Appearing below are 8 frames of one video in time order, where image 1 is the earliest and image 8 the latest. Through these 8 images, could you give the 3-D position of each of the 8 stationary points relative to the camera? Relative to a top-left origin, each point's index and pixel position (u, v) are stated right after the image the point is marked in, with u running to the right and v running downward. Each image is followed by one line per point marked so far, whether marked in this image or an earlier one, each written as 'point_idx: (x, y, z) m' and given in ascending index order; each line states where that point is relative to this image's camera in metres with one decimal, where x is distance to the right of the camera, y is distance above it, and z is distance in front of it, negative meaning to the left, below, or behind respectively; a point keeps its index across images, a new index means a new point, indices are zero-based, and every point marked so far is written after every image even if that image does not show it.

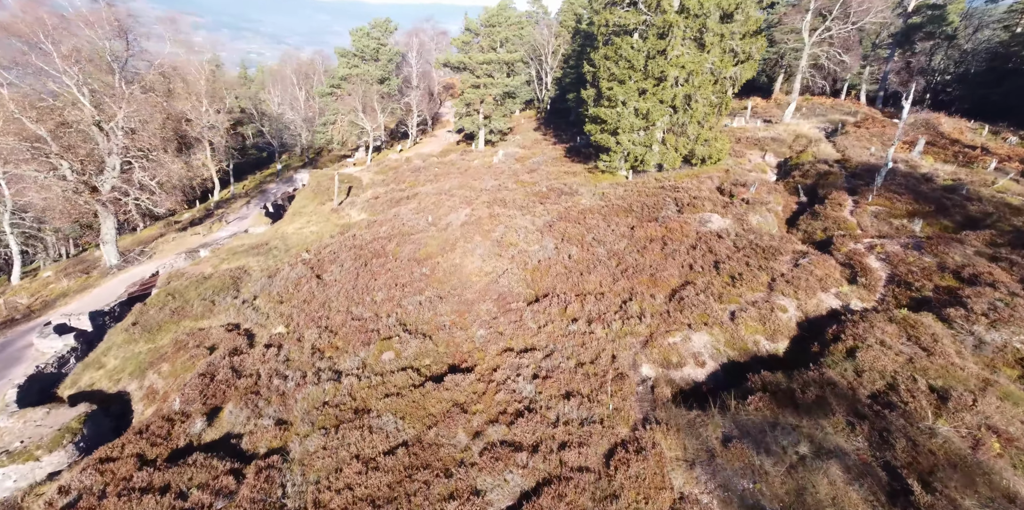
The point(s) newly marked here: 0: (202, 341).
0: (-10.4, -2.9, +15.6) m
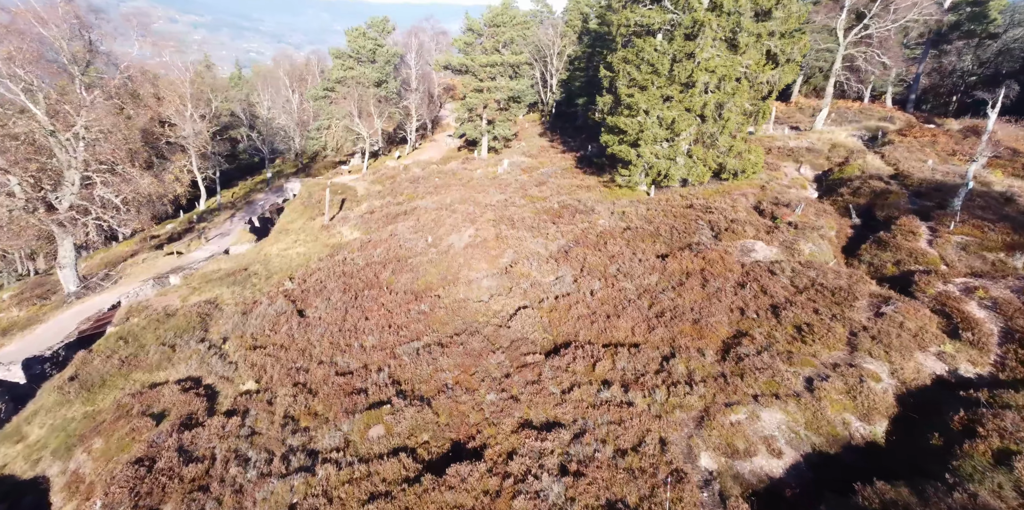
0: (-9.9, -4.2, +12.8) m
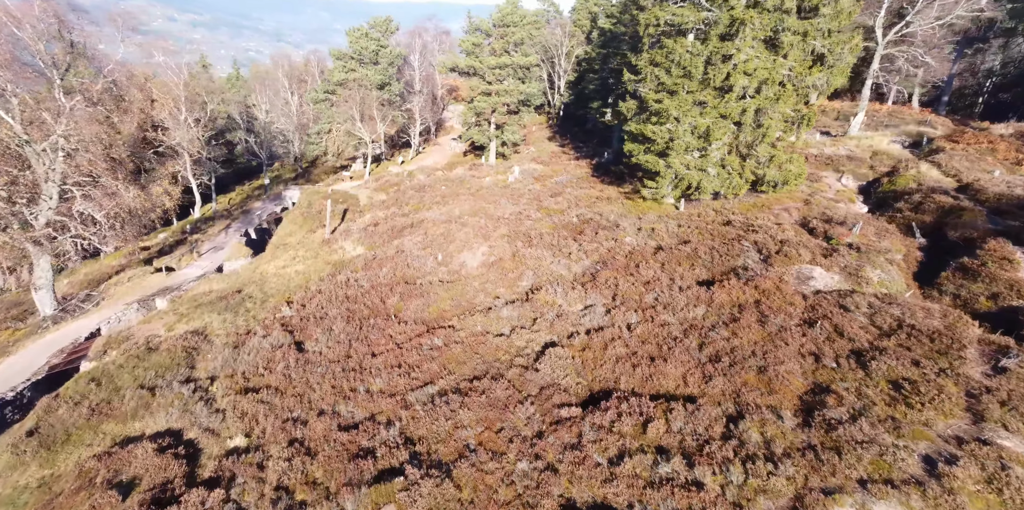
0: (-9.1, -5.1, +10.9) m
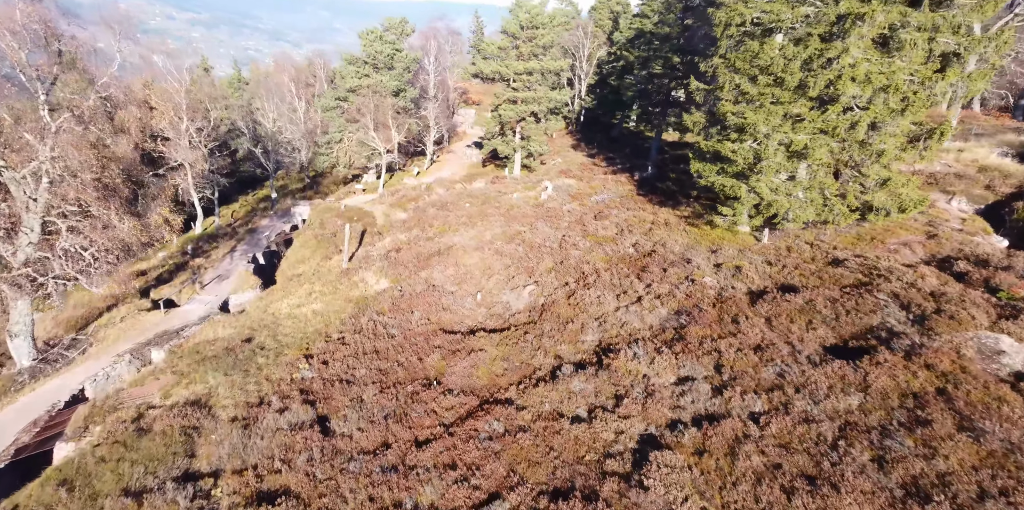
0: (-7.1, -6.7, +7.7) m
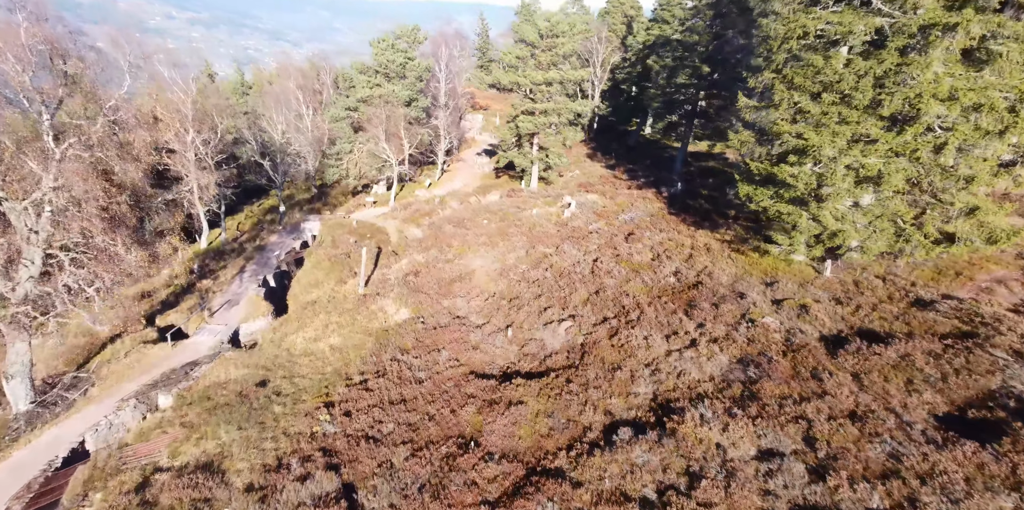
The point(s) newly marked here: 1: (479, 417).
0: (-5.9, -8.0, +6.2) m
1: (-1.0, -4.9, +13.9) m
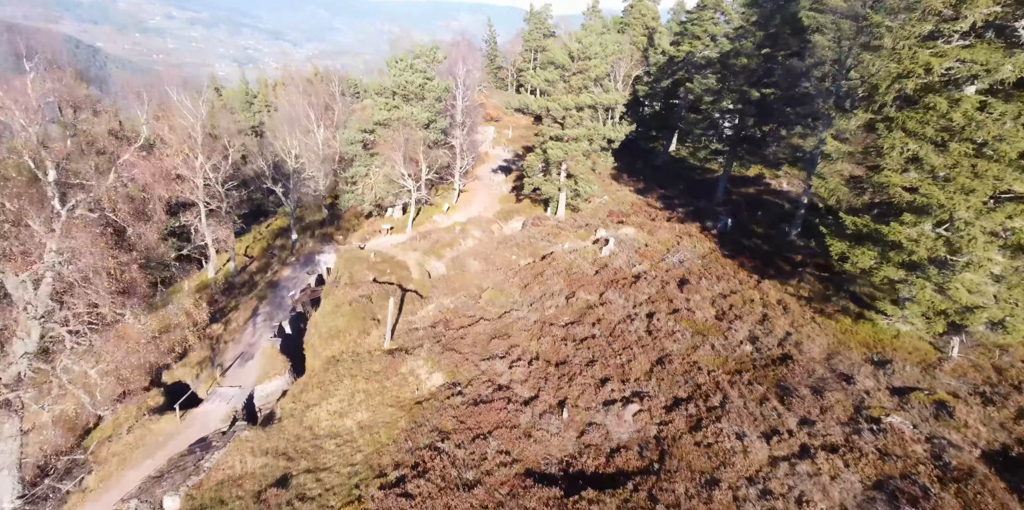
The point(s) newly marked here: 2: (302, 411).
0: (-4.0, -10.3, +3.6) m
1: (+0.9, -7.3, +11.4) m
2: (-8.9, -6.4, +19.5) m
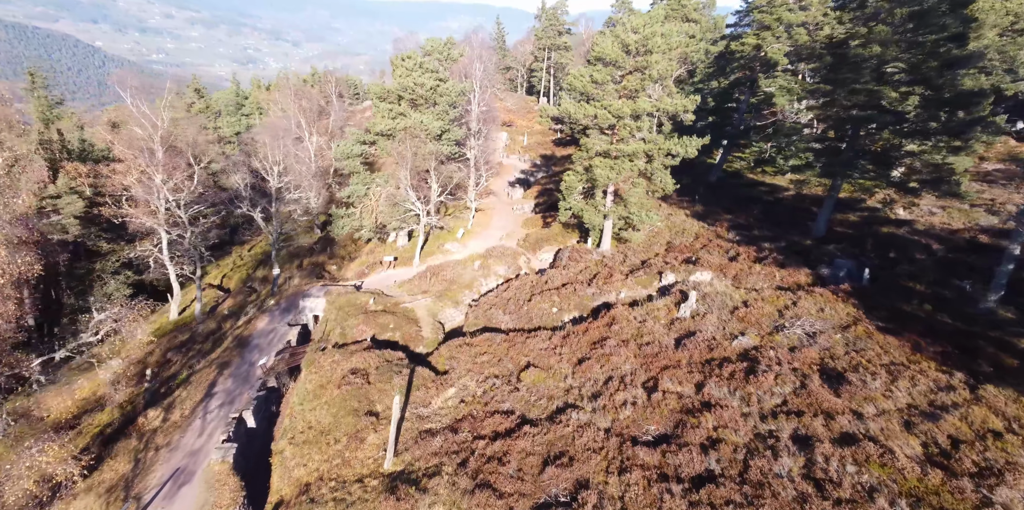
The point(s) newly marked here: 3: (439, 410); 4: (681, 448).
0: (-2.1, -12.8, -4.5) m
1: (+2.9, -9.8, +3.2) m
2: (-6.8, -9.1, +11.5) m
3: (-3.0, -6.3, +18.9) m
4: (+5.5, -5.9, +14.7) m
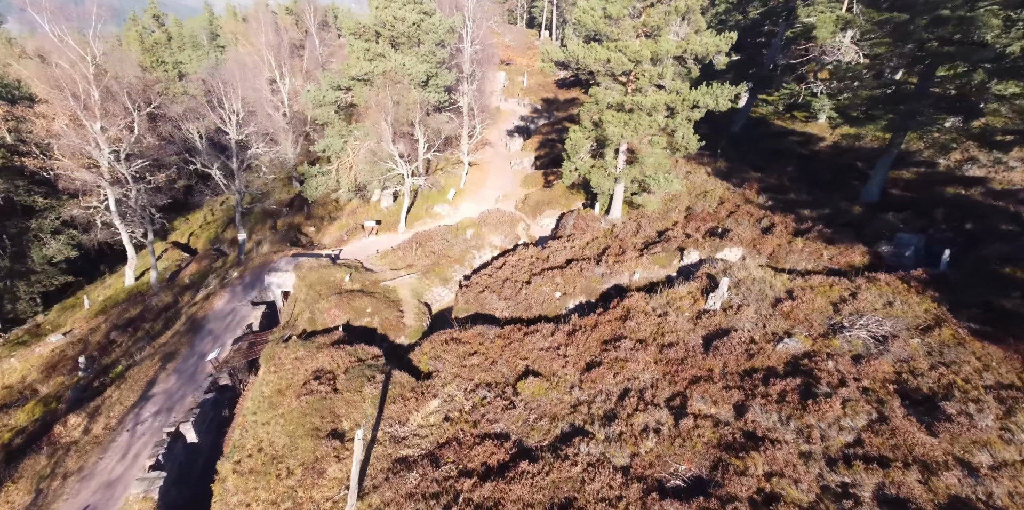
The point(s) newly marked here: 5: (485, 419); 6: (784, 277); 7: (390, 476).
0: (-2.3, -15.0, -7.0) m
1: (+2.8, -11.2, +0.3) m
2: (-7.0, -9.5, +8.4) m
3: (-3.1, -5.9, +15.5) m
4: (+5.3, -6.0, +11.3) m
5: (-0.8, -5.4, +15.5) m
6: (+11.4, -0.6, +18.9) m
7: (-3.6, -6.8, +13.4) m
